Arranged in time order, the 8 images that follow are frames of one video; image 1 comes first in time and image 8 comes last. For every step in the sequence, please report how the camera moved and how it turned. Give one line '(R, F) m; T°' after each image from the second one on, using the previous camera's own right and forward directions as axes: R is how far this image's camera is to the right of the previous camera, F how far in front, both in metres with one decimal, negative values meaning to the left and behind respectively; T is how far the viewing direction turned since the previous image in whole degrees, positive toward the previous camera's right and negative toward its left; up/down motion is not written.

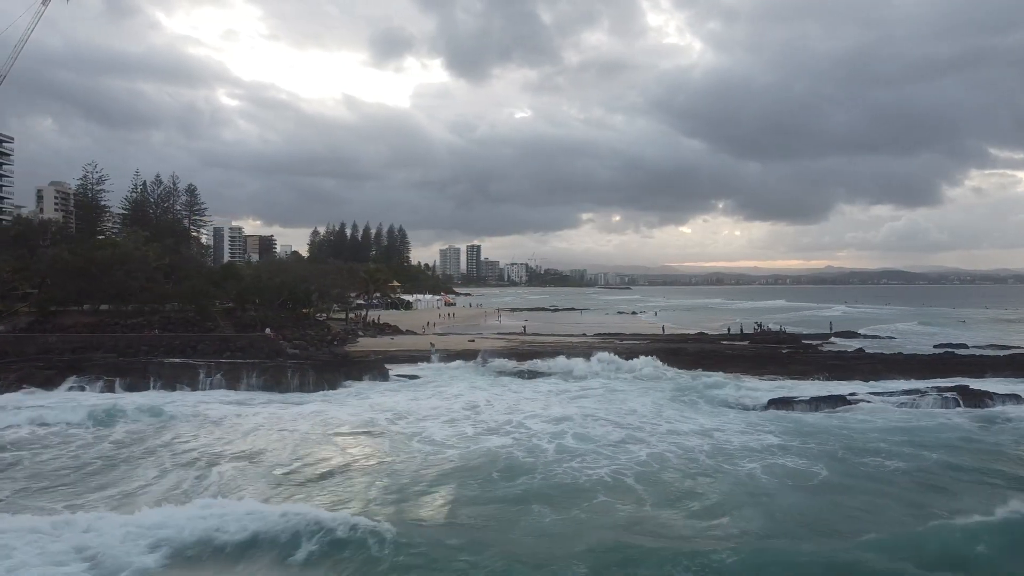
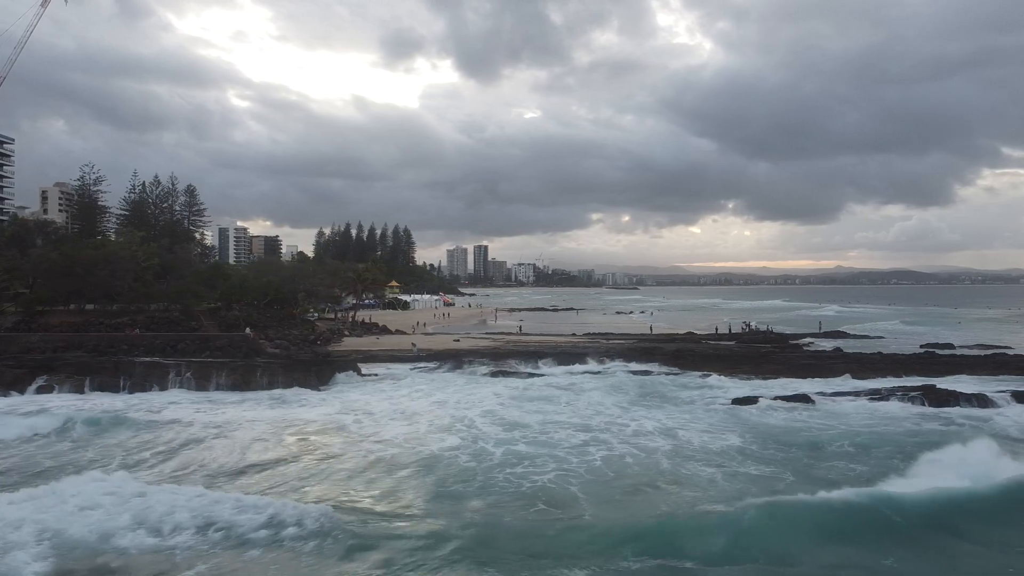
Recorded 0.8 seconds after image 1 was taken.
(+1.1, +0.1) m; 0°
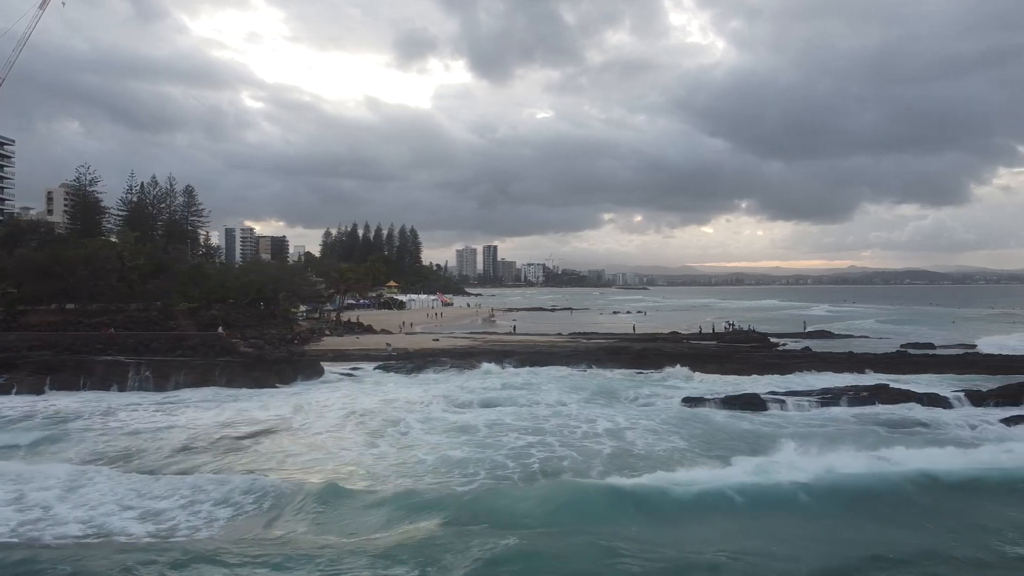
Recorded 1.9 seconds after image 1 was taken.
(+1.5, +0.1) m; -1°
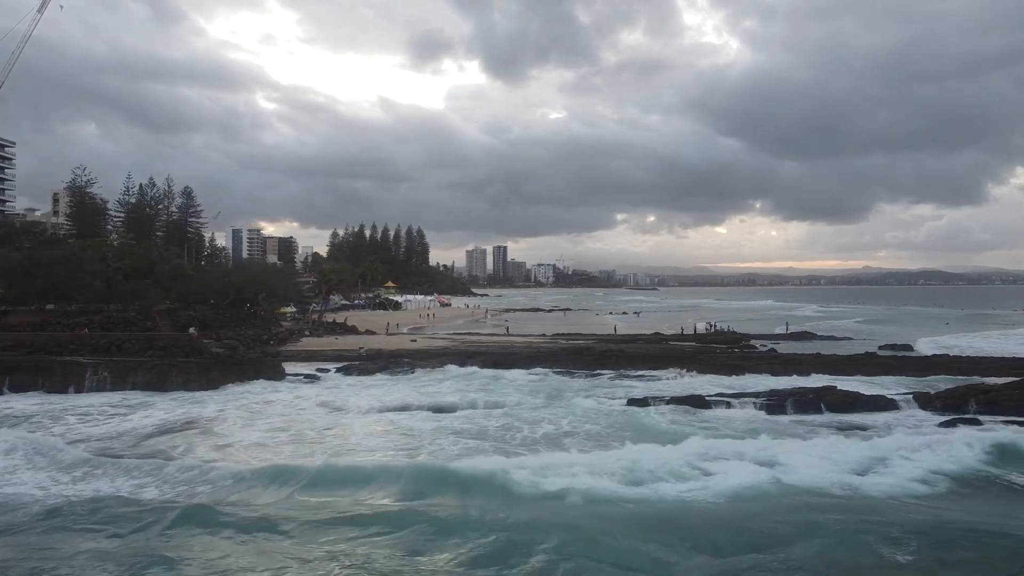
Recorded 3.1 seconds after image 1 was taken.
(+1.6, +0.1) m; -1°
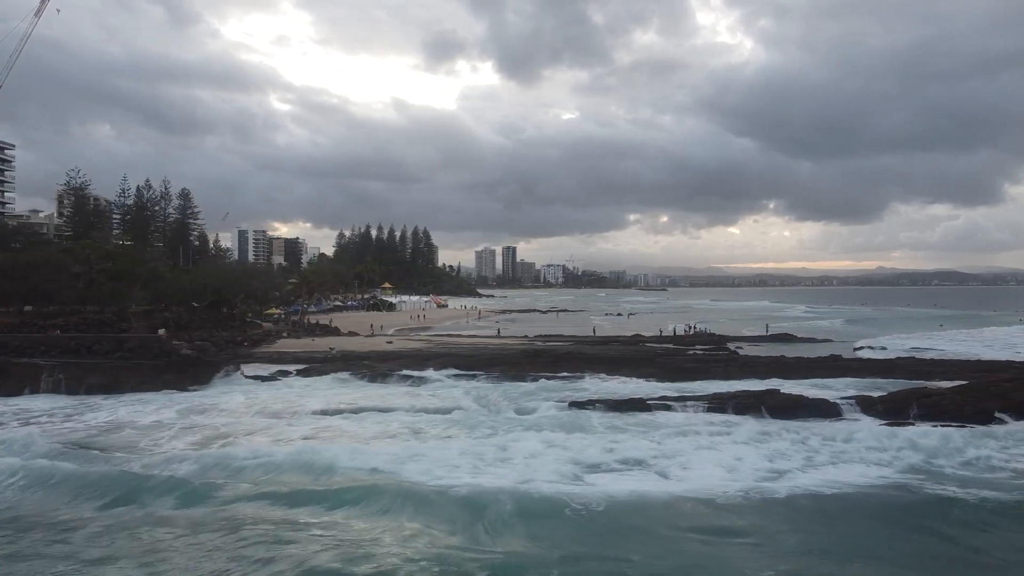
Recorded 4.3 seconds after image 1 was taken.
(+1.7, +0.1) m; -1°
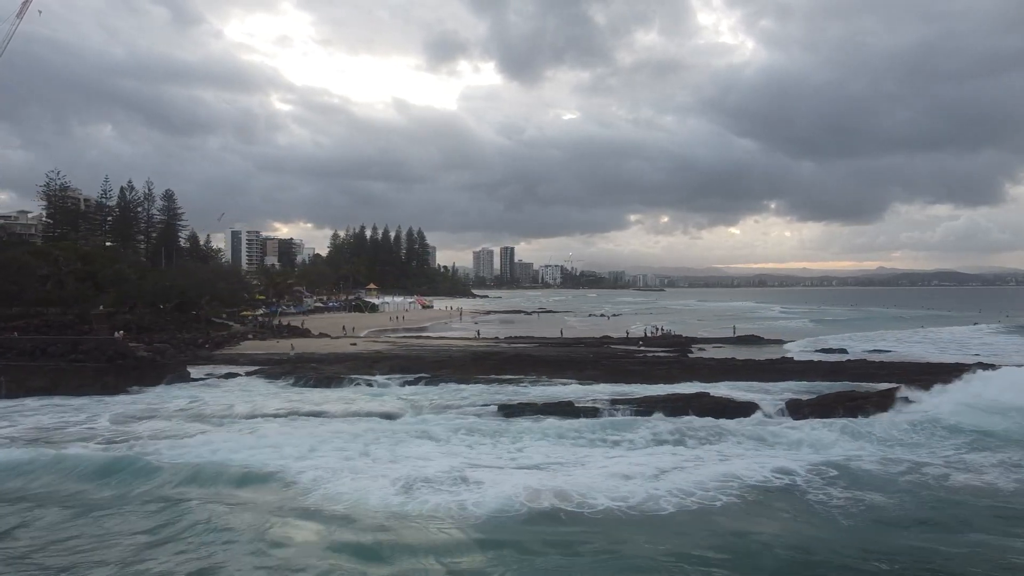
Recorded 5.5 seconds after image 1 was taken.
(+1.7, 0.0) m; 0°
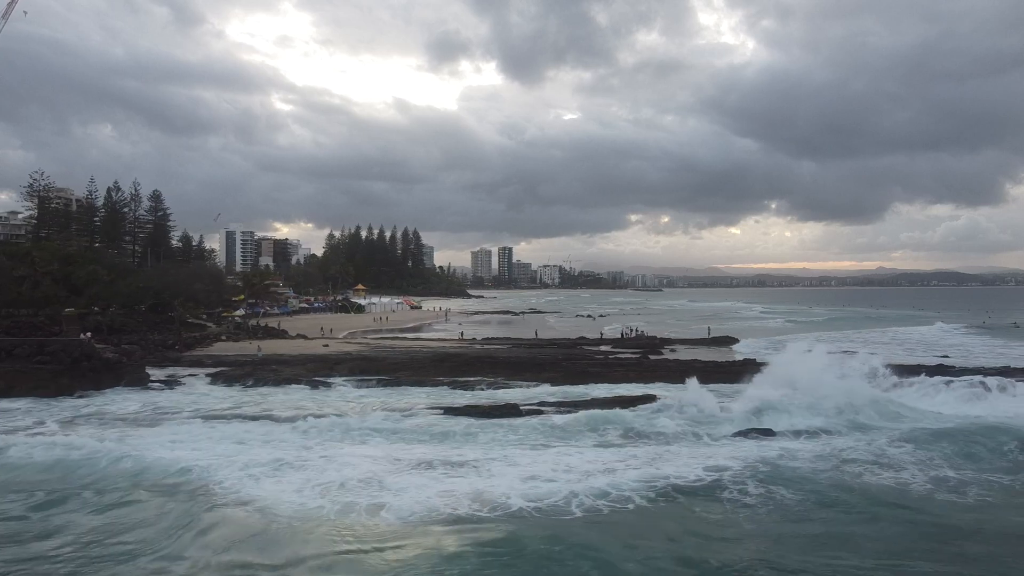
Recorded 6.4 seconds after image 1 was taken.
(+1.3, 0.0) m; 0°
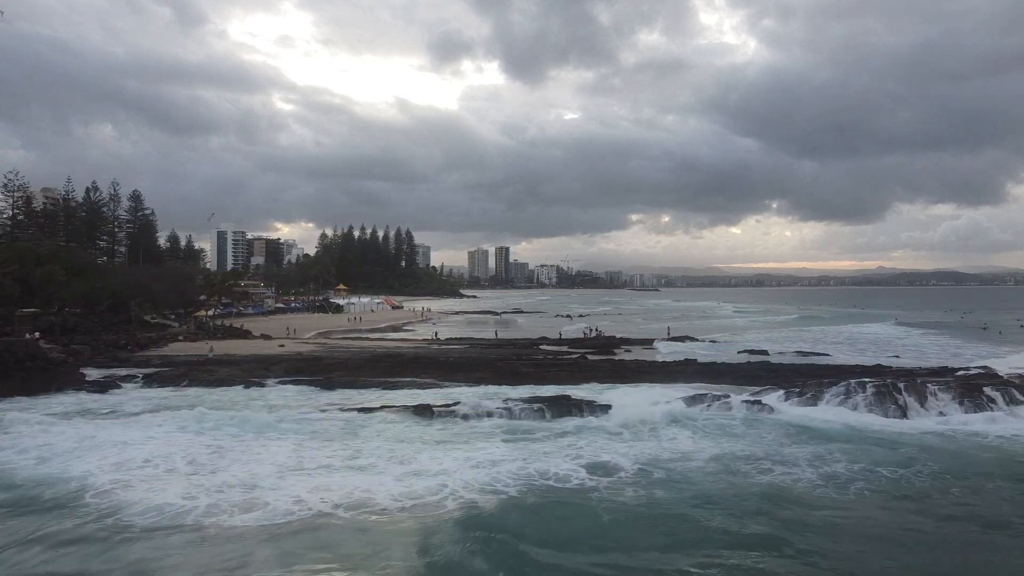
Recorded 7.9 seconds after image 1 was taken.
(+2.0, 0.0) m; +1°
